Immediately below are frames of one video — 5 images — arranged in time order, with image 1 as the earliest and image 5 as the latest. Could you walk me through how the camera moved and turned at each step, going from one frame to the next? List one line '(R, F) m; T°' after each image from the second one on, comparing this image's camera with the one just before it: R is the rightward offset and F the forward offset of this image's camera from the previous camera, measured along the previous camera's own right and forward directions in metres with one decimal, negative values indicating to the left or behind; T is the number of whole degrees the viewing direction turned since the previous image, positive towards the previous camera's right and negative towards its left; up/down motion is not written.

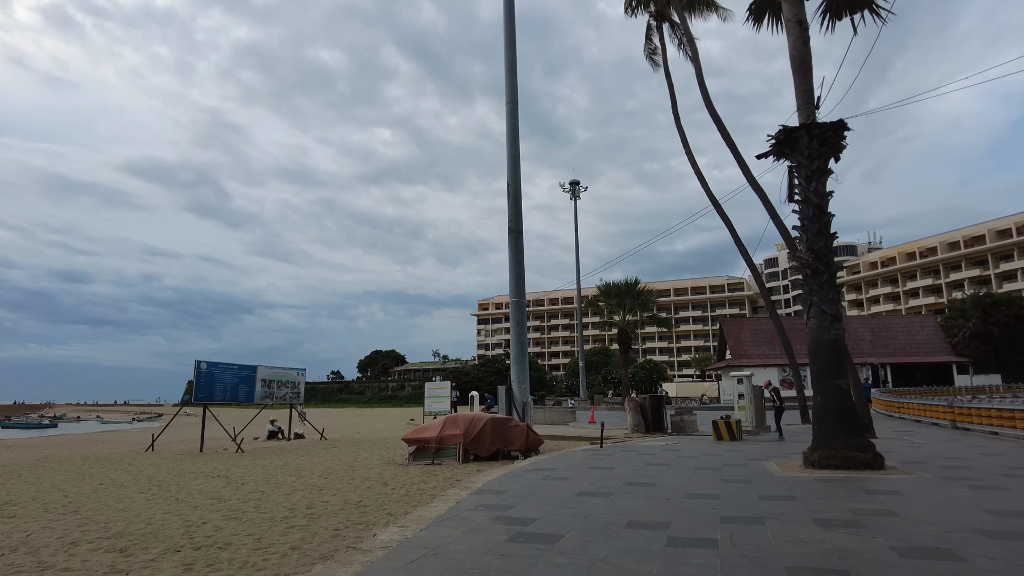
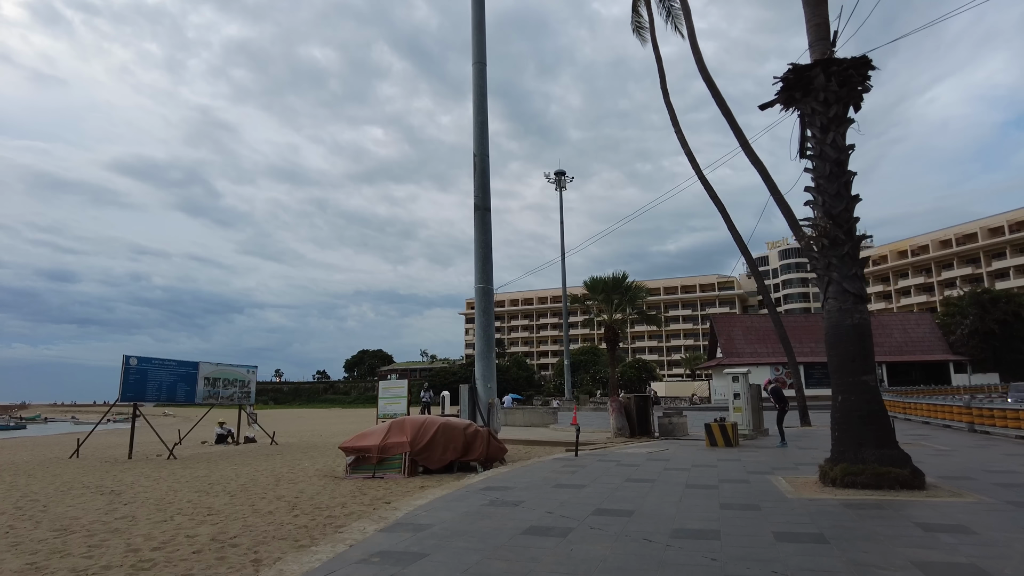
(+0.7, +2.1) m; +1°
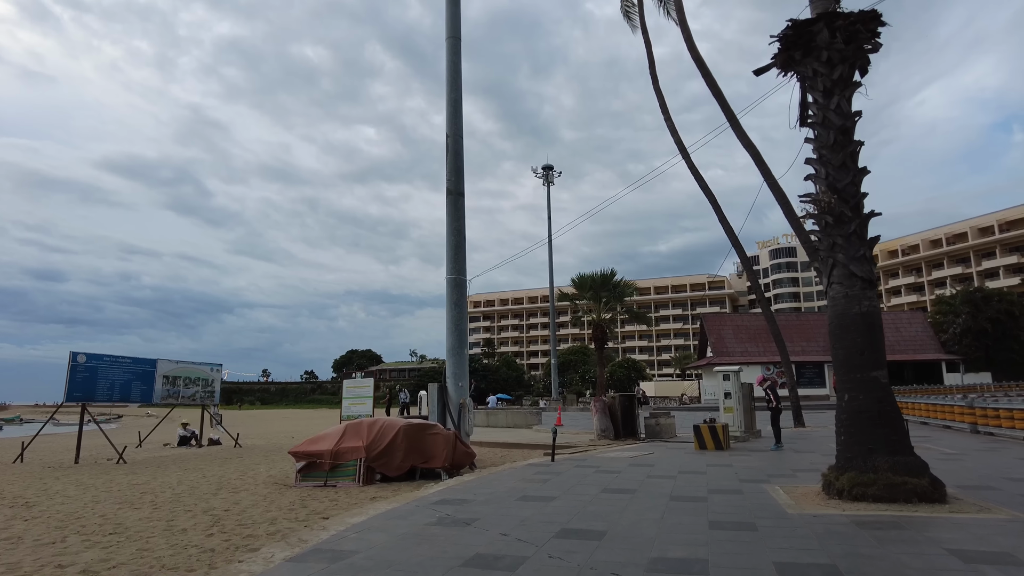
(+0.4, +1.1) m; +1°
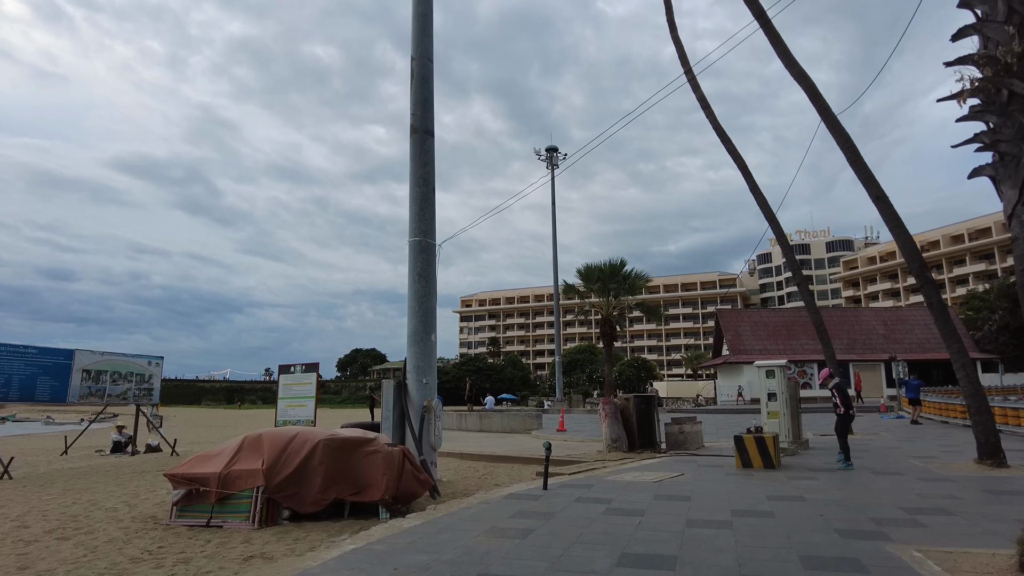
(+0.5, +3.3) m; -1°
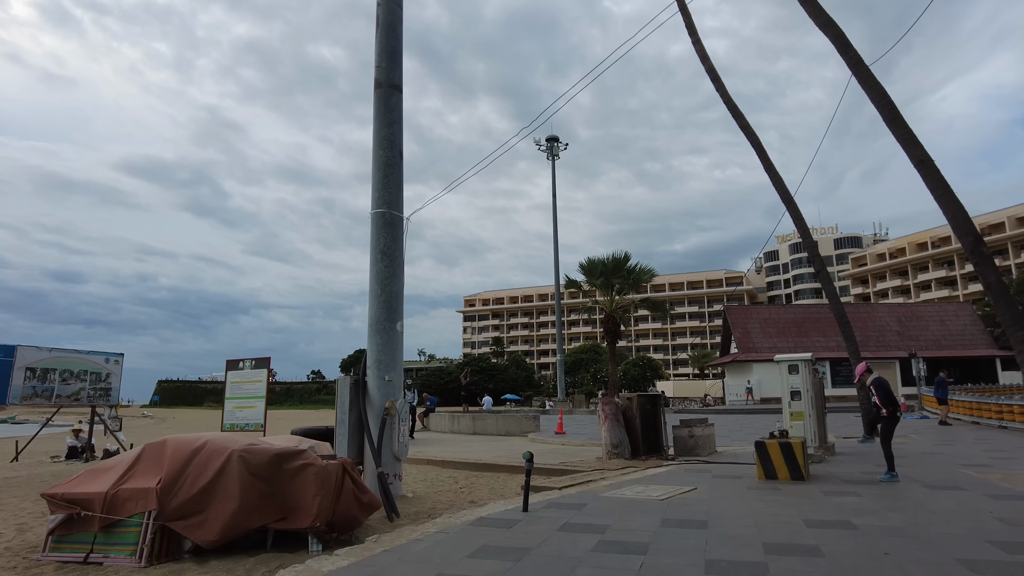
(+0.4, +1.6) m; -1°
